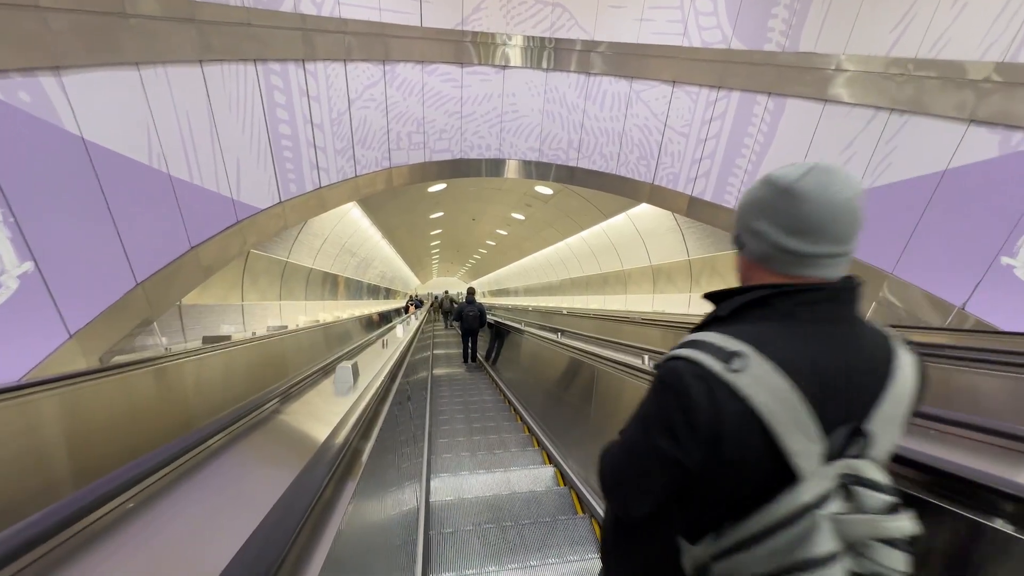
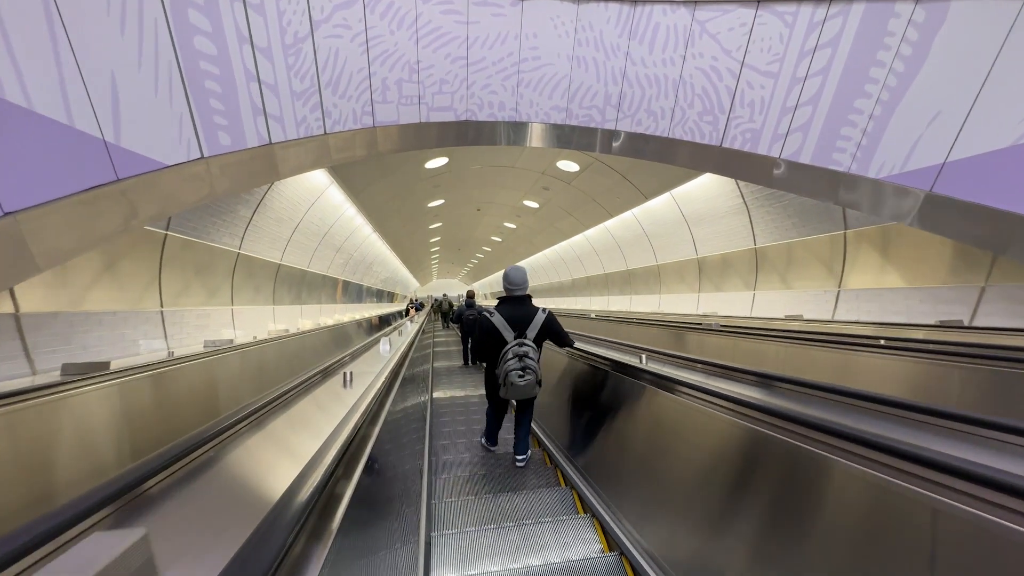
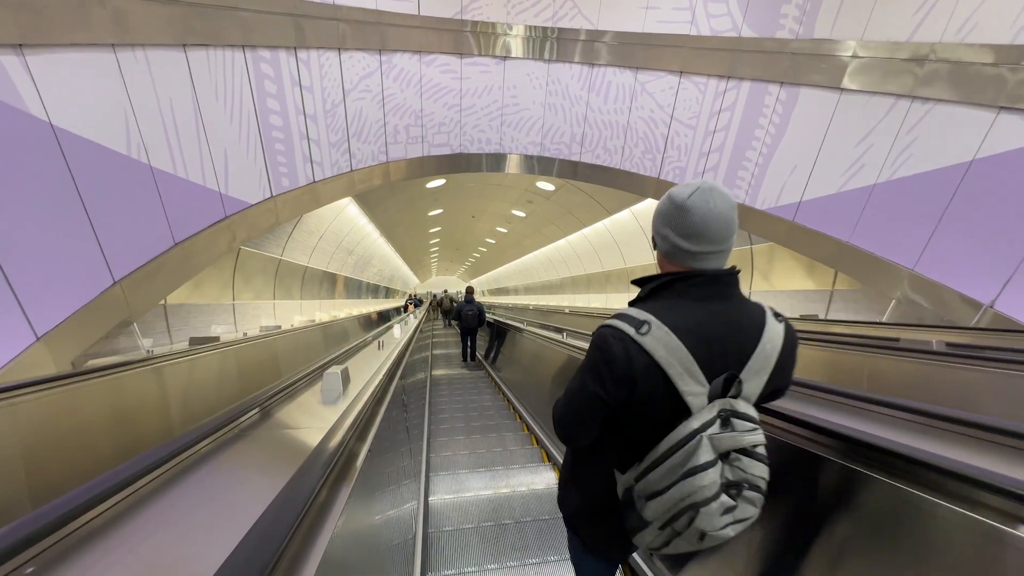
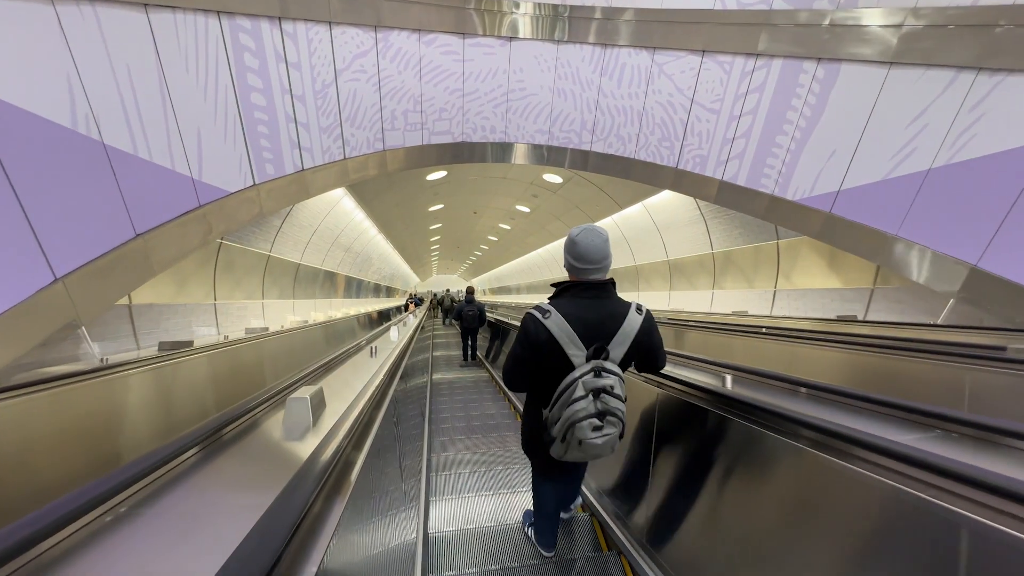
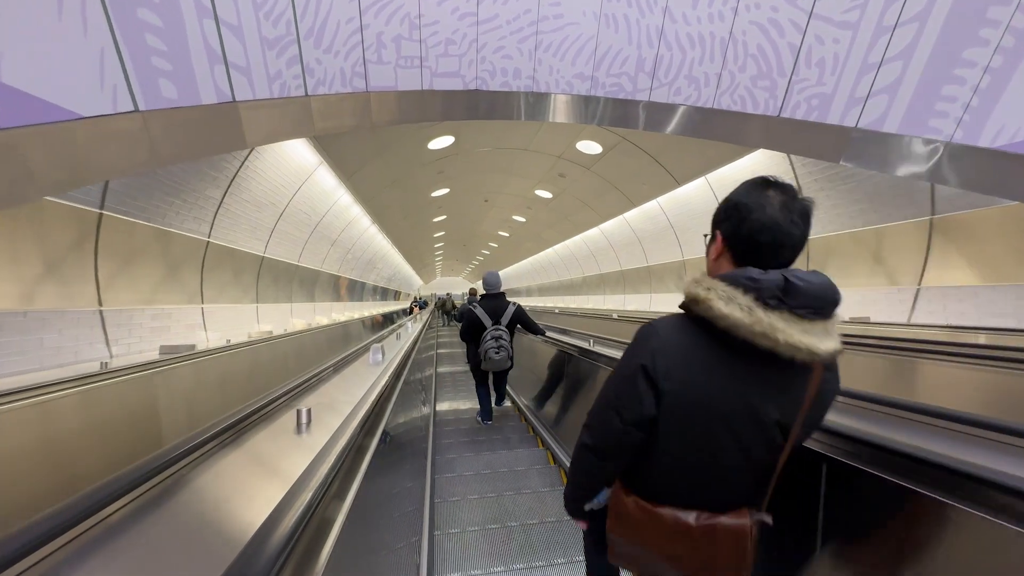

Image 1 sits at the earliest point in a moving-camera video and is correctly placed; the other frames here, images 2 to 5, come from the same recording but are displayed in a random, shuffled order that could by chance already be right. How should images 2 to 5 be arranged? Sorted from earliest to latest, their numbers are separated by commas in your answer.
3, 4, 2, 5
